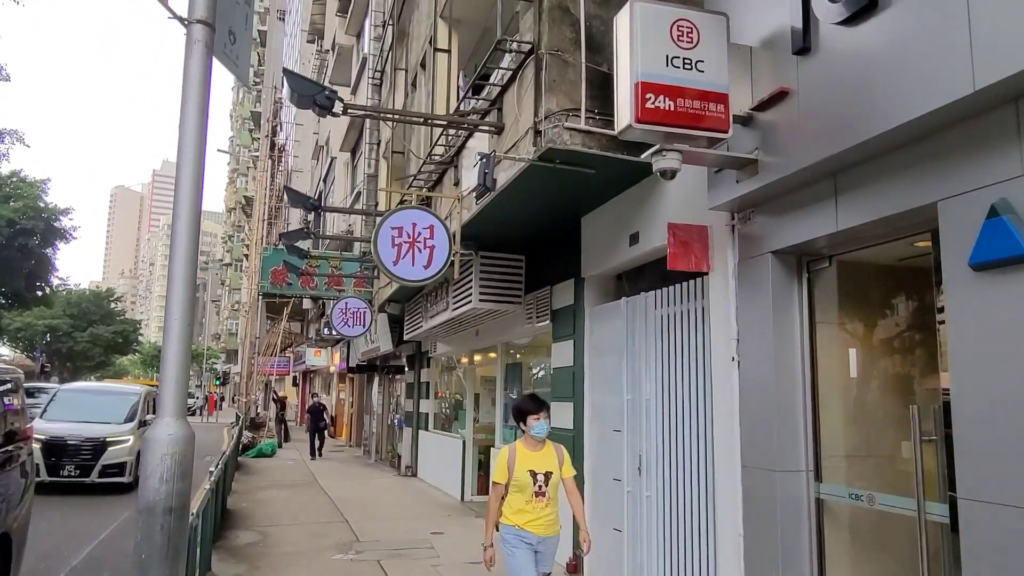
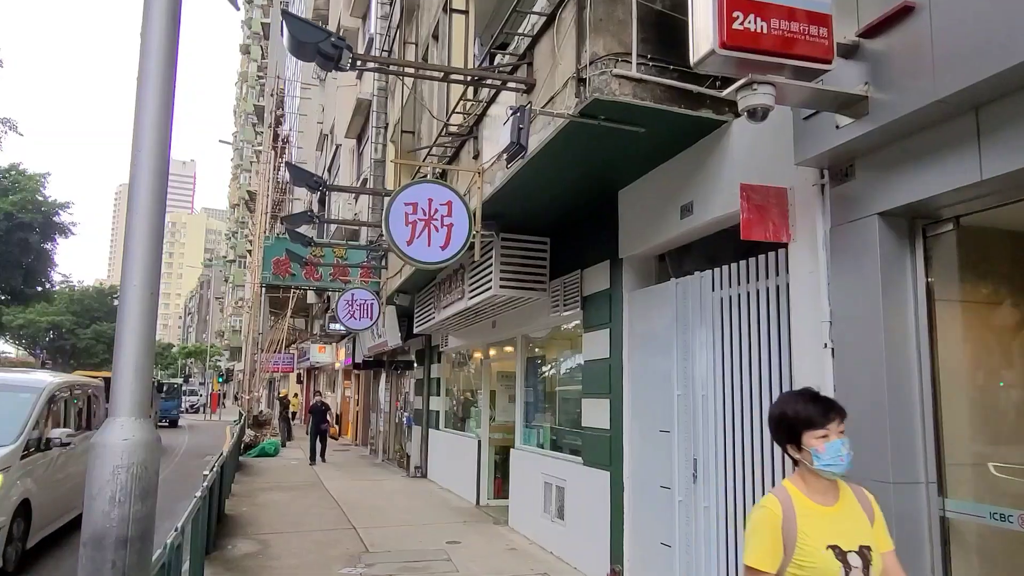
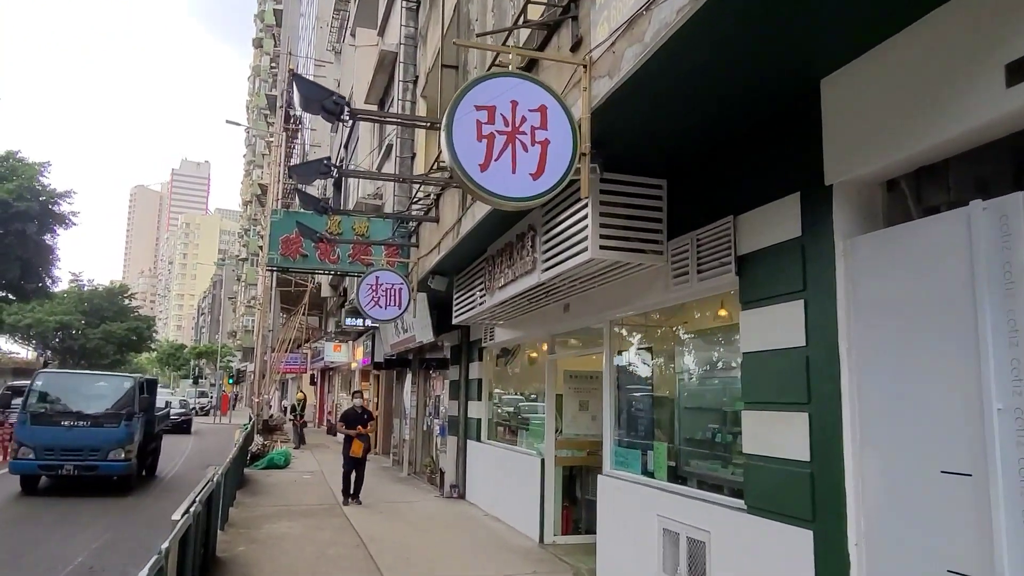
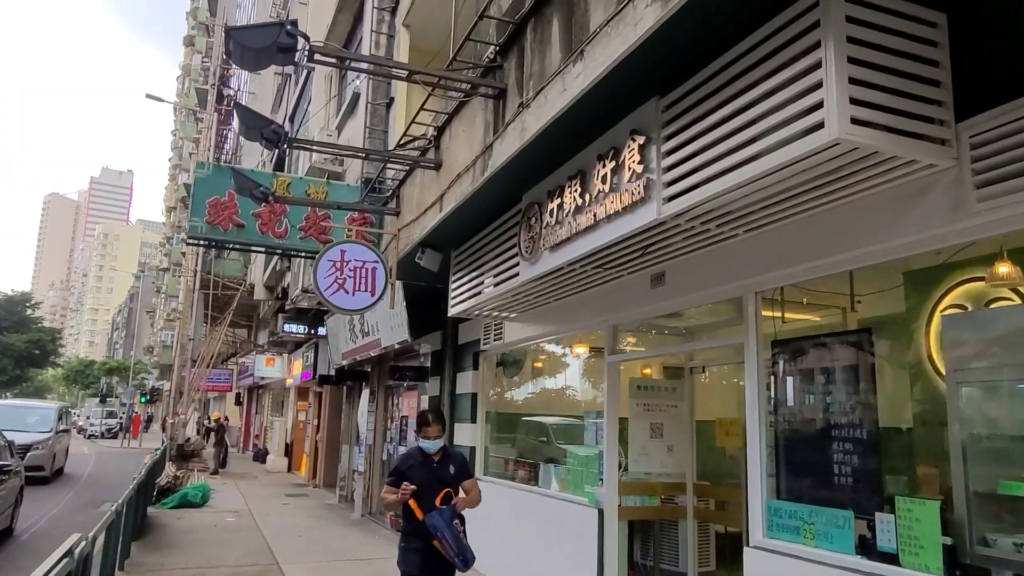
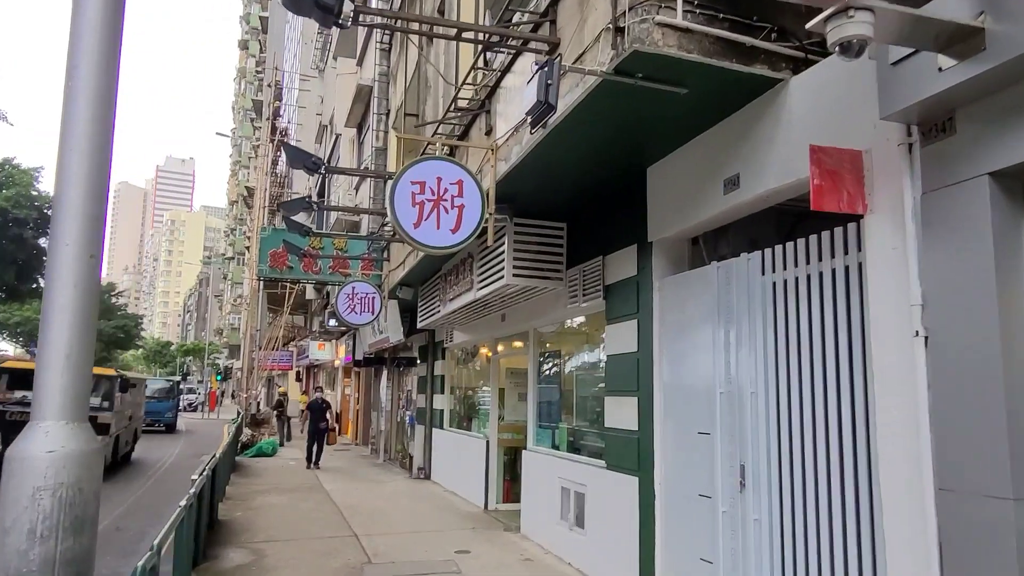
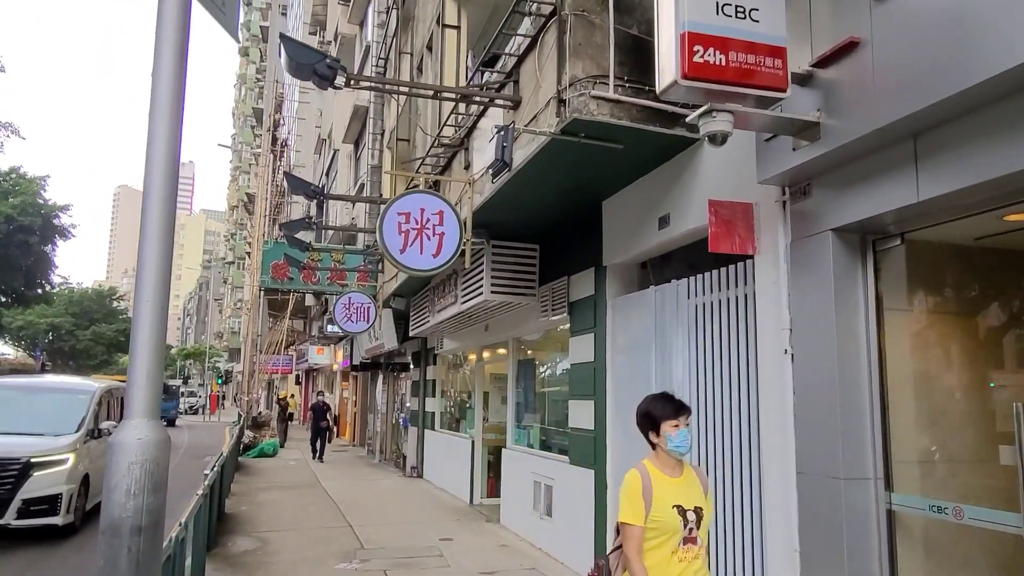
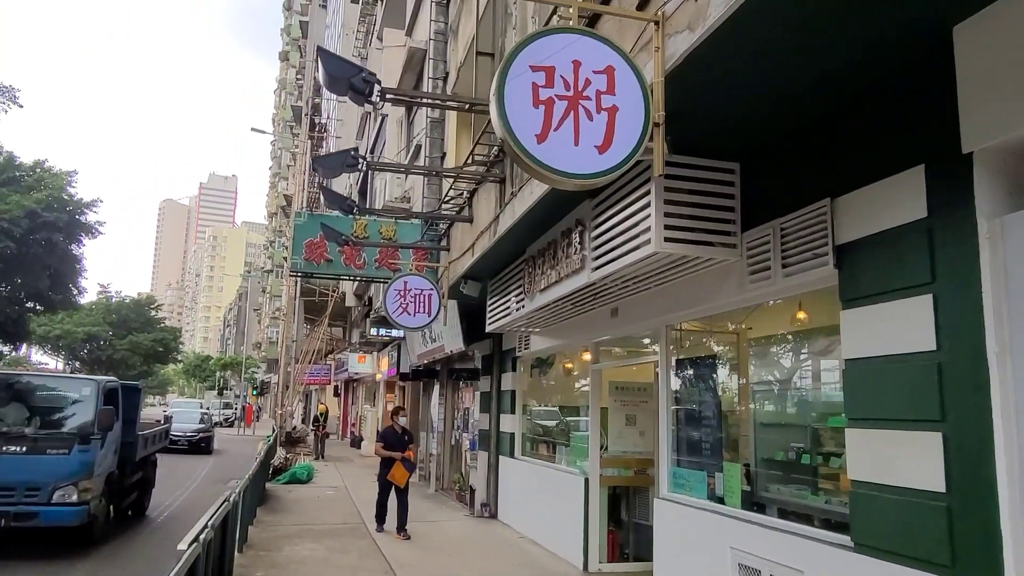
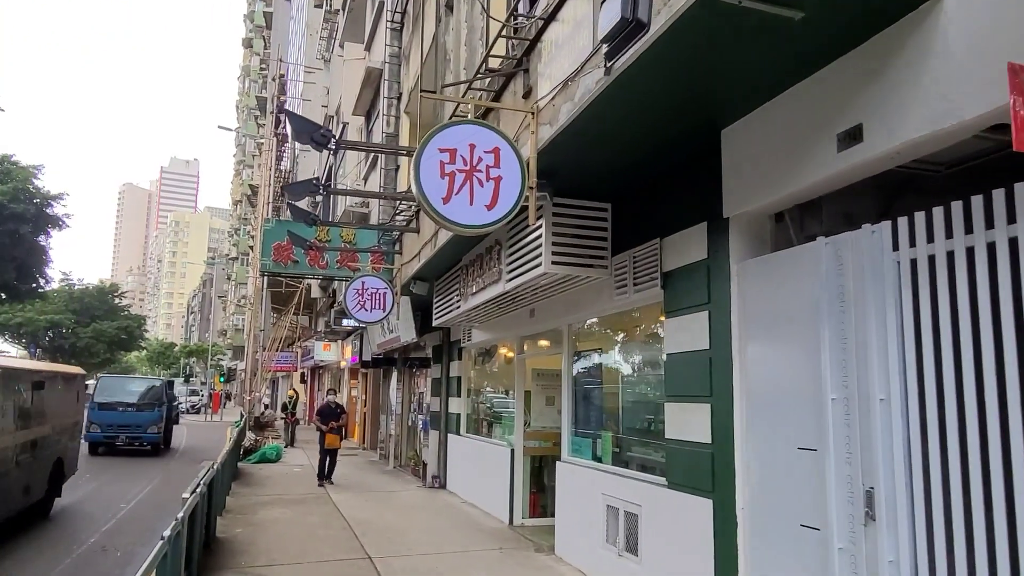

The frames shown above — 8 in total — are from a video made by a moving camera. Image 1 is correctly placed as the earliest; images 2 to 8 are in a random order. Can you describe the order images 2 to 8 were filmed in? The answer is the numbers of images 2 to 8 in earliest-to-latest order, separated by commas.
6, 2, 5, 8, 3, 7, 4
